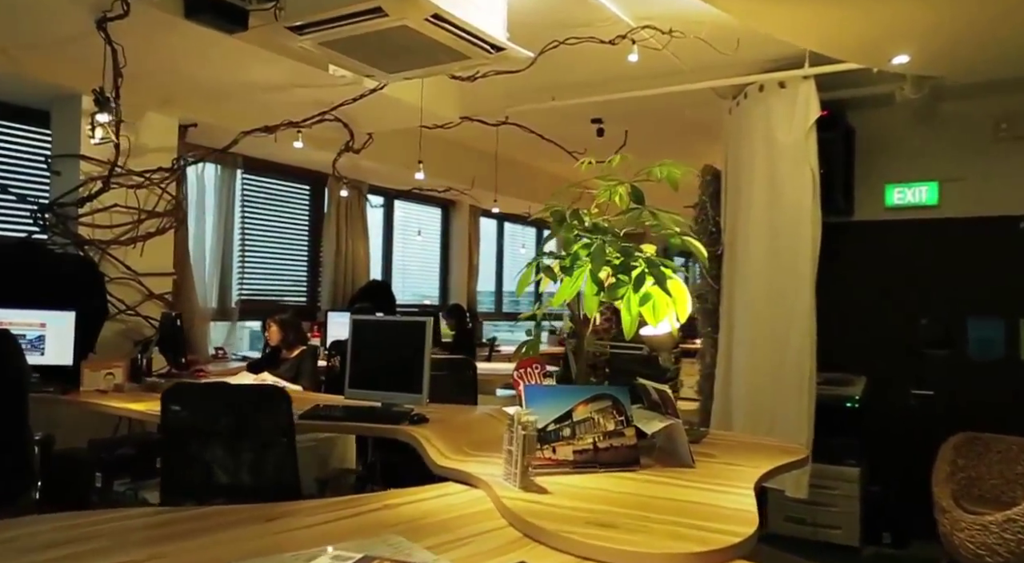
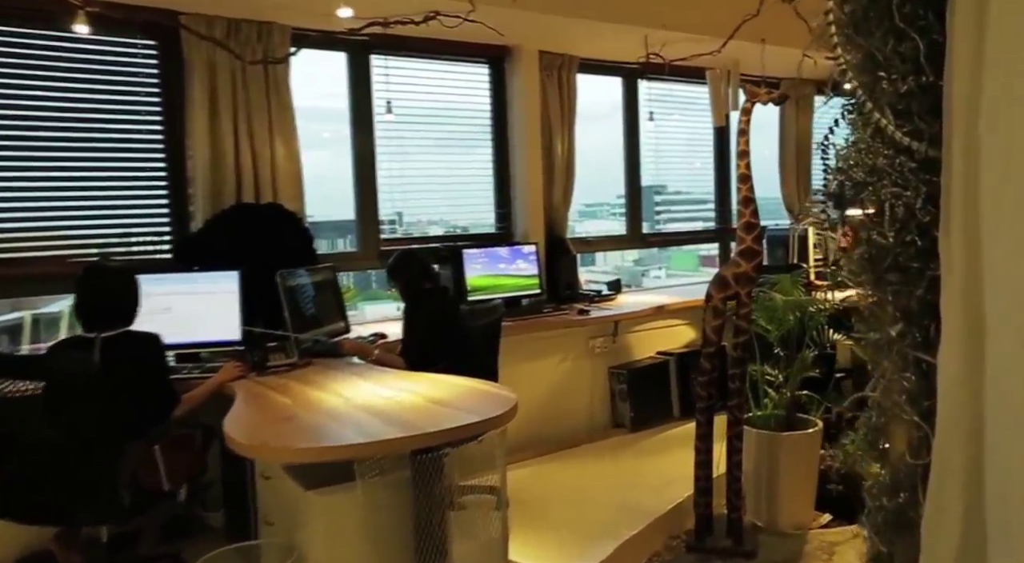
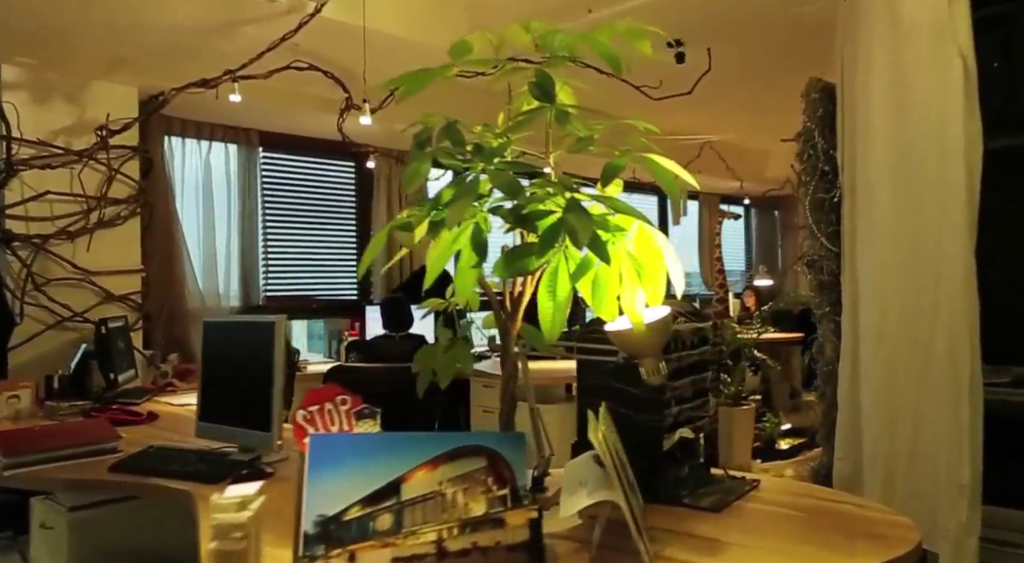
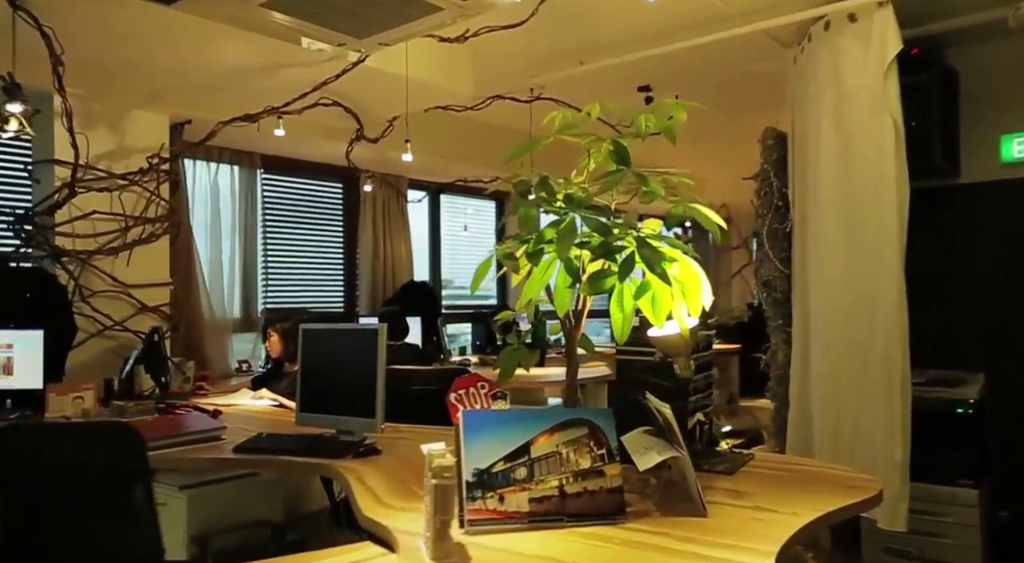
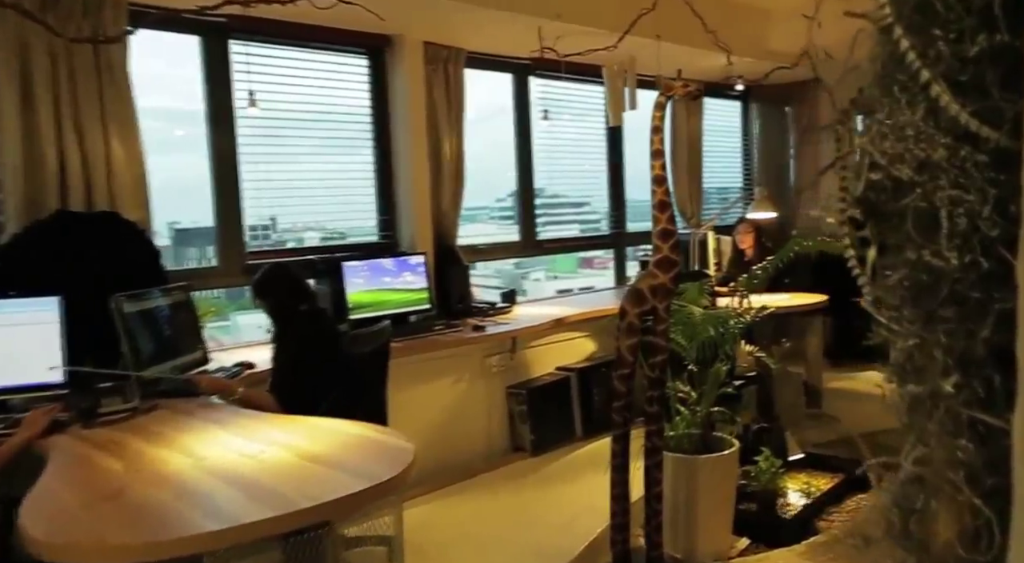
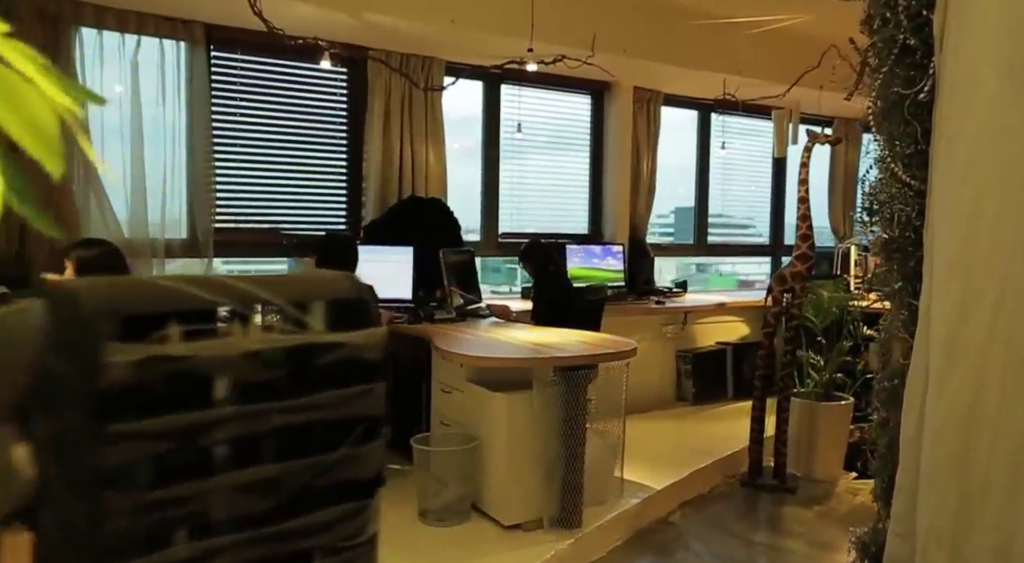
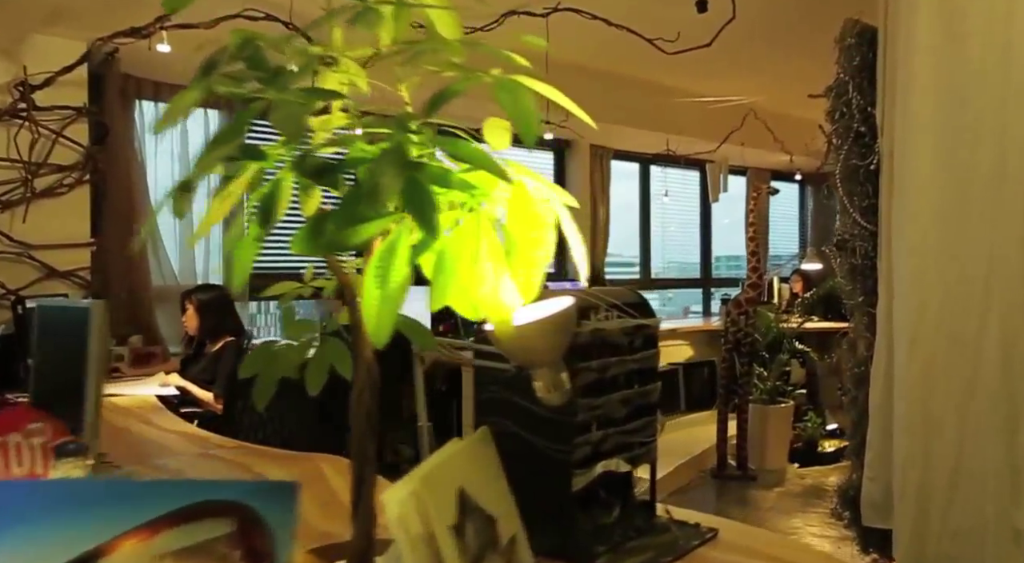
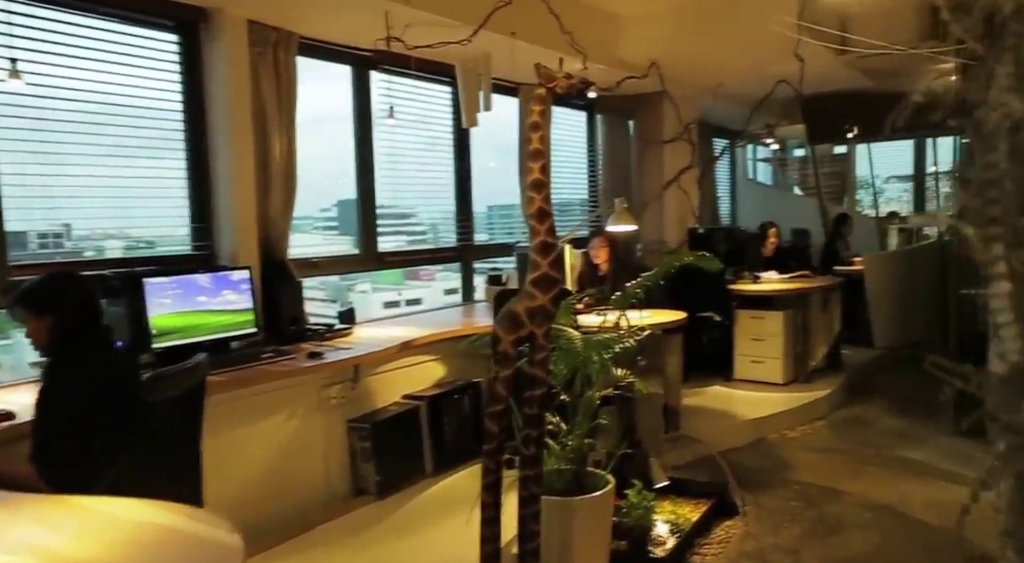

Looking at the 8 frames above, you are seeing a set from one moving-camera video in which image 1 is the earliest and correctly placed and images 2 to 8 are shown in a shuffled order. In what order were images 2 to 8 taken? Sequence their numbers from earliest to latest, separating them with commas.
4, 3, 7, 6, 2, 5, 8
